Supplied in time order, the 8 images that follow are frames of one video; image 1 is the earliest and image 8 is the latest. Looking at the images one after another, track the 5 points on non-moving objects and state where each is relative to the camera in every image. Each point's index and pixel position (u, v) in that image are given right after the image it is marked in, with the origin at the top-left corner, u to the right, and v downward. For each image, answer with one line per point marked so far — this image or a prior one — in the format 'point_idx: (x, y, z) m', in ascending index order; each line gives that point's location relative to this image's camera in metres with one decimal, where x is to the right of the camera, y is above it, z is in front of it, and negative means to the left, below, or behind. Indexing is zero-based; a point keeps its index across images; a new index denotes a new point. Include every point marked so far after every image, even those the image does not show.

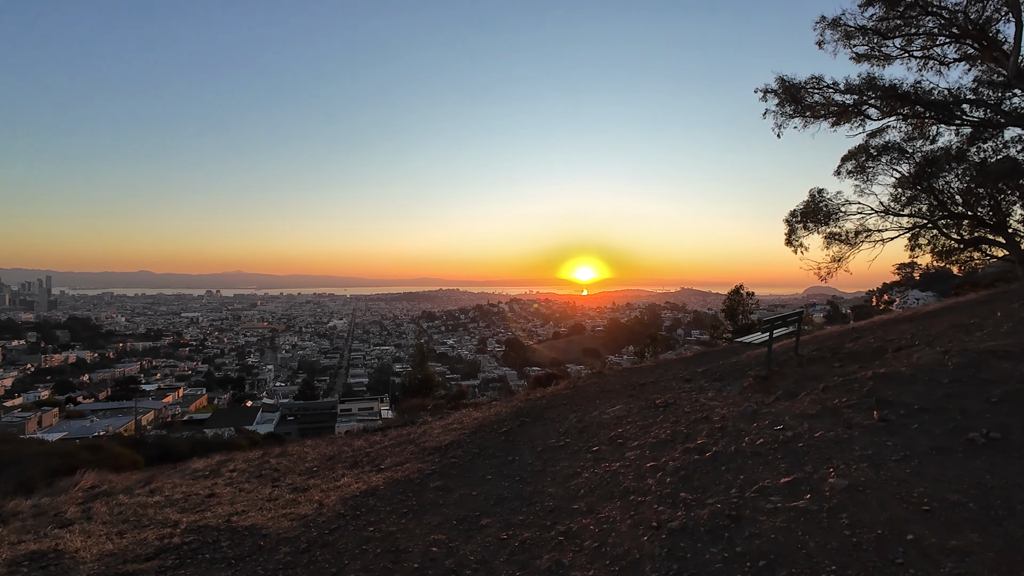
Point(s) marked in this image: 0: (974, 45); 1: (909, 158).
0: (+7.9, +4.1, +8.9) m
1: (+8.1, +2.7, +10.7) m
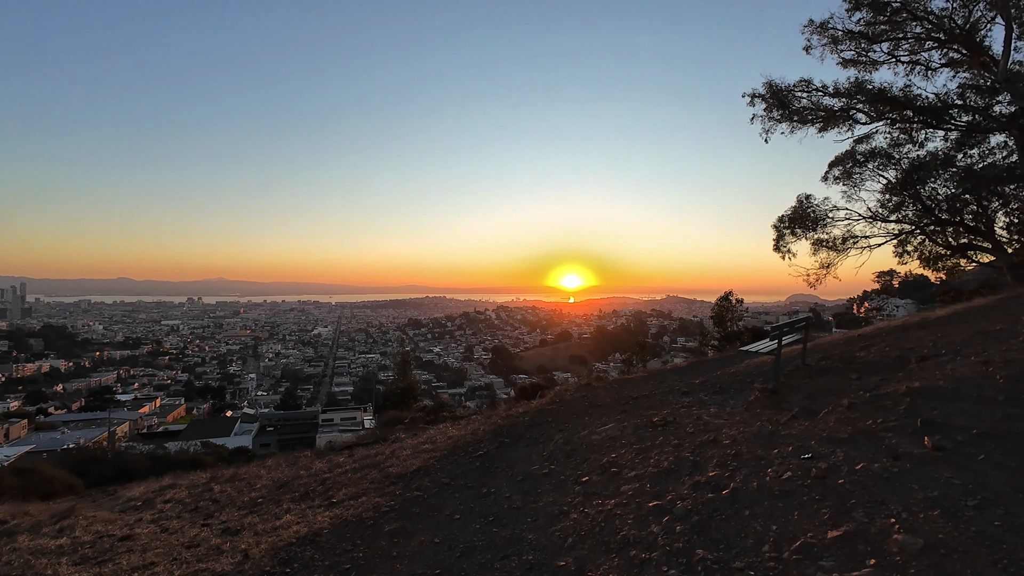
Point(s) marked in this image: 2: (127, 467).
0: (+7.6, +4.0, +8.8) m
1: (+7.8, +2.5, +10.6) m
2: (-4.7, -2.2, +6.2) m
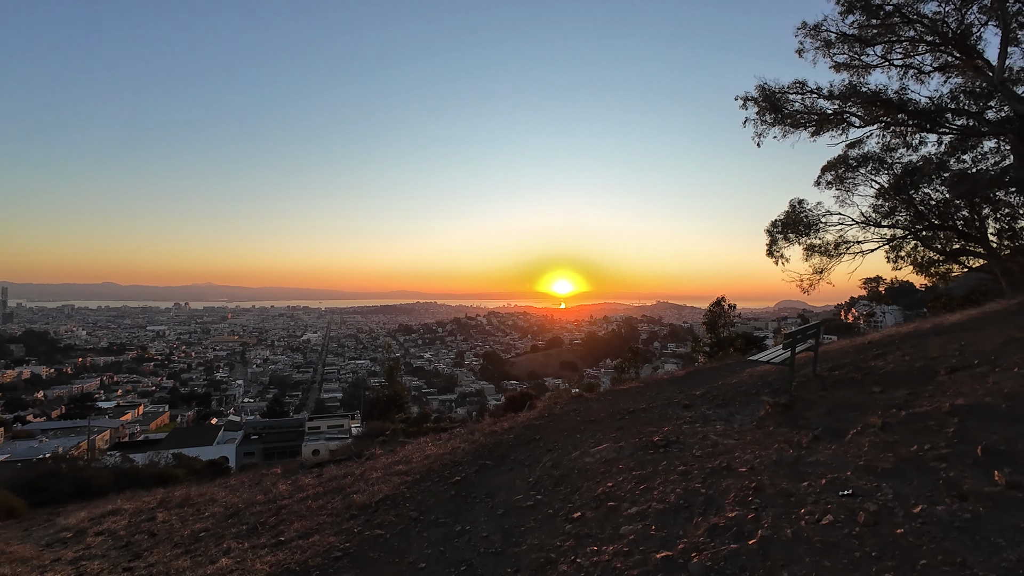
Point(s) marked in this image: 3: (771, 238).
0: (+7.5, +3.9, +8.7) m
1: (+7.6, +2.4, +10.5) m
2: (-4.8, -2.2, +5.9) m
3: (+5.9, +1.1, +11.9) m
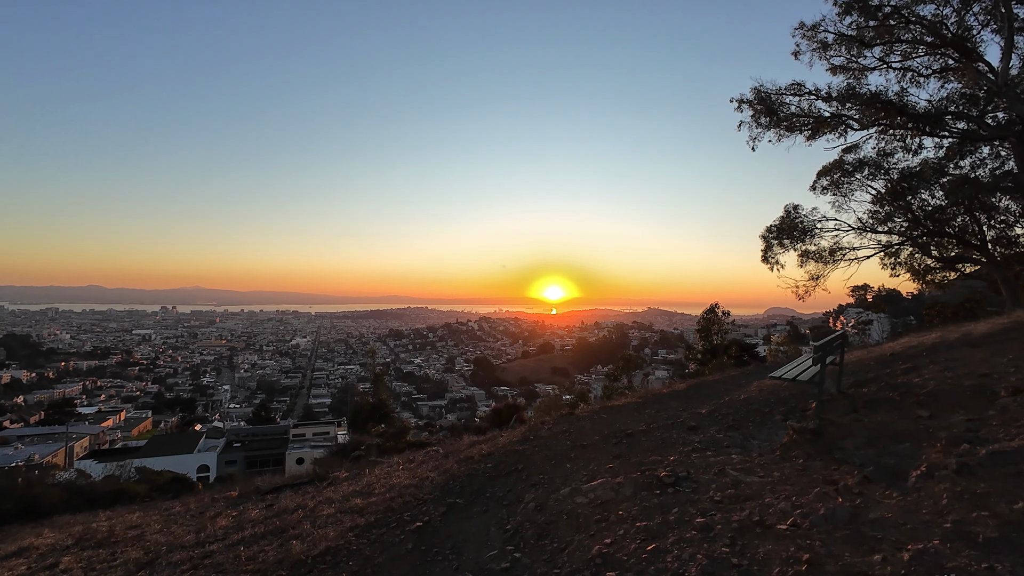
0: (+7.3, +3.8, +8.6) m
1: (+7.4, +2.3, +10.4) m
2: (-5.0, -2.2, +5.4) m
3: (+5.7, +1.0, +11.6) m
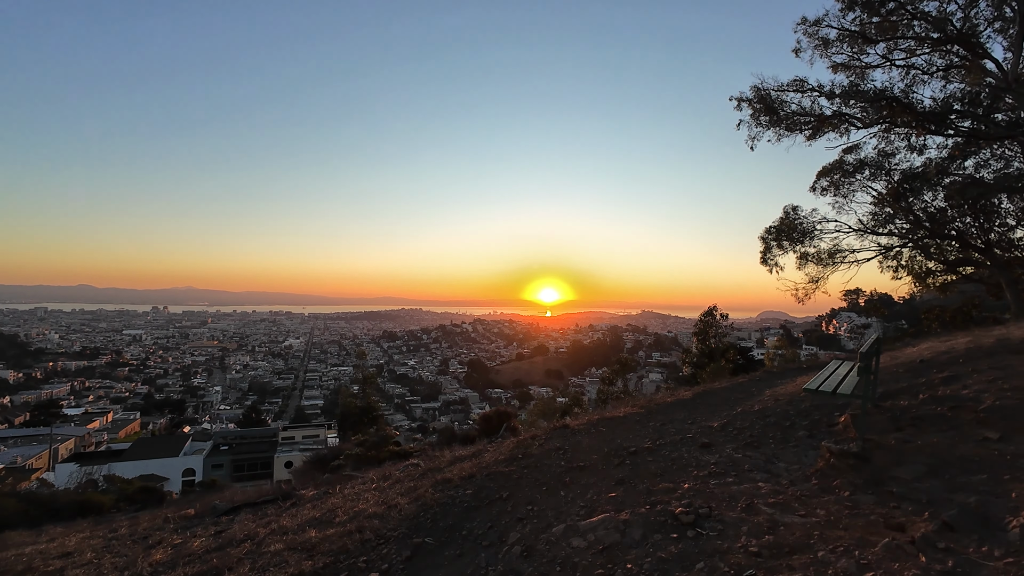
0: (+7.2, +3.8, +8.4) m
1: (+7.3, +2.2, +10.1) m
2: (-5.1, -2.2, +5.1) m
3: (+5.5, +0.9, +11.4) m
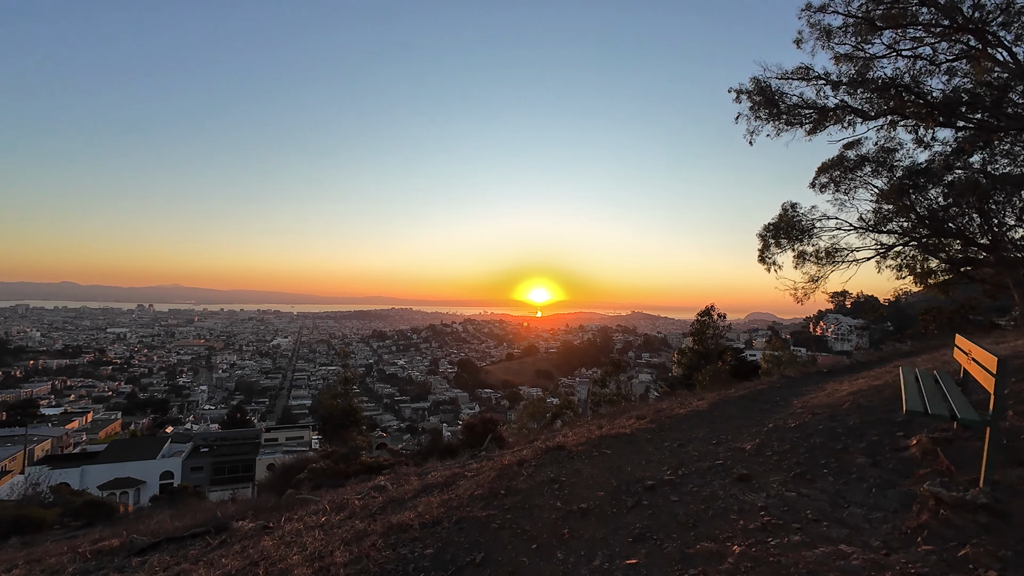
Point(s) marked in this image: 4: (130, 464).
0: (+7.1, +3.8, +8.0) m
1: (+7.1, +2.2, +9.8) m
2: (-5.2, -2.1, +4.5) m
3: (+5.3, +1.0, +11.0) m
4: (-13.7, -6.3, +18.8) m
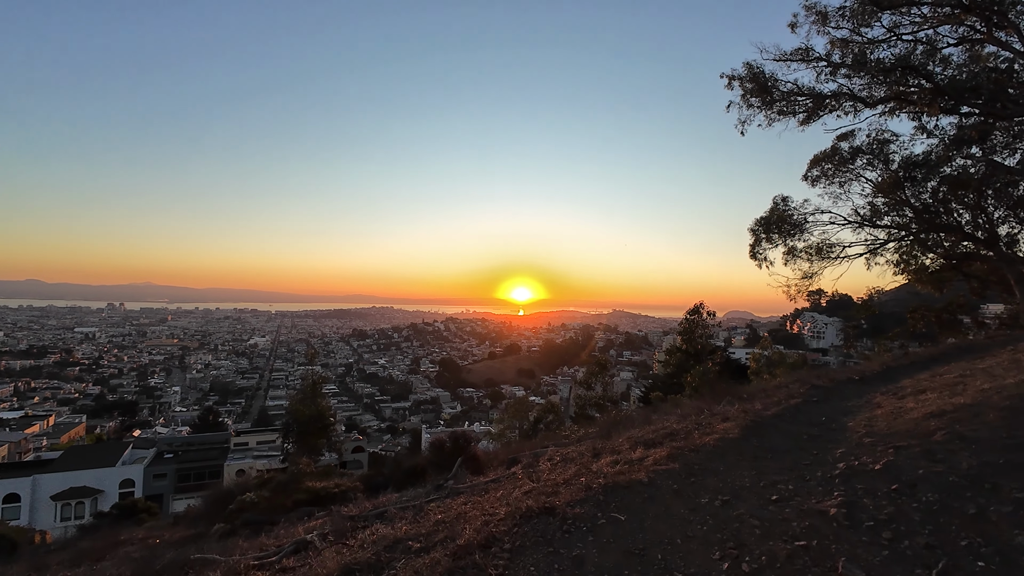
0: (+6.8, +3.8, +7.6) m
1: (+6.7, +2.3, +9.4) m
2: (-5.4, -2.0, +3.7) m
3: (+4.9, +1.0, +10.6) m
4: (-14.4, -6.2, +17.7) m
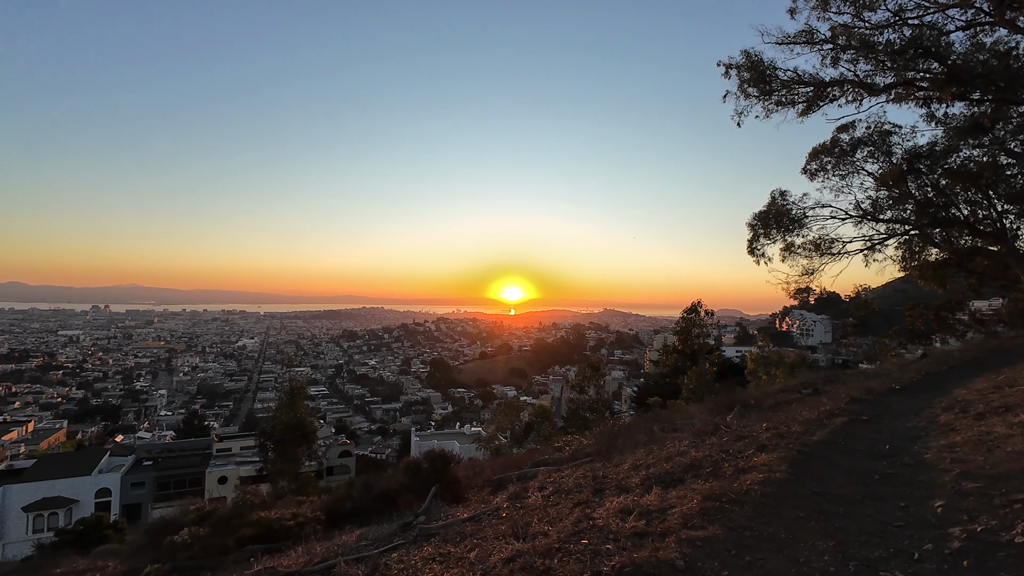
0: (+6.6, +3.9, +7.3) m
1: (+6.5, +2.3, +9.1) m
2: (-5.4, -2.1, +3.2) m
3: (+4.7, +1.1, +10.2) m
4: (-14.7, -6.3, +17.0) m
